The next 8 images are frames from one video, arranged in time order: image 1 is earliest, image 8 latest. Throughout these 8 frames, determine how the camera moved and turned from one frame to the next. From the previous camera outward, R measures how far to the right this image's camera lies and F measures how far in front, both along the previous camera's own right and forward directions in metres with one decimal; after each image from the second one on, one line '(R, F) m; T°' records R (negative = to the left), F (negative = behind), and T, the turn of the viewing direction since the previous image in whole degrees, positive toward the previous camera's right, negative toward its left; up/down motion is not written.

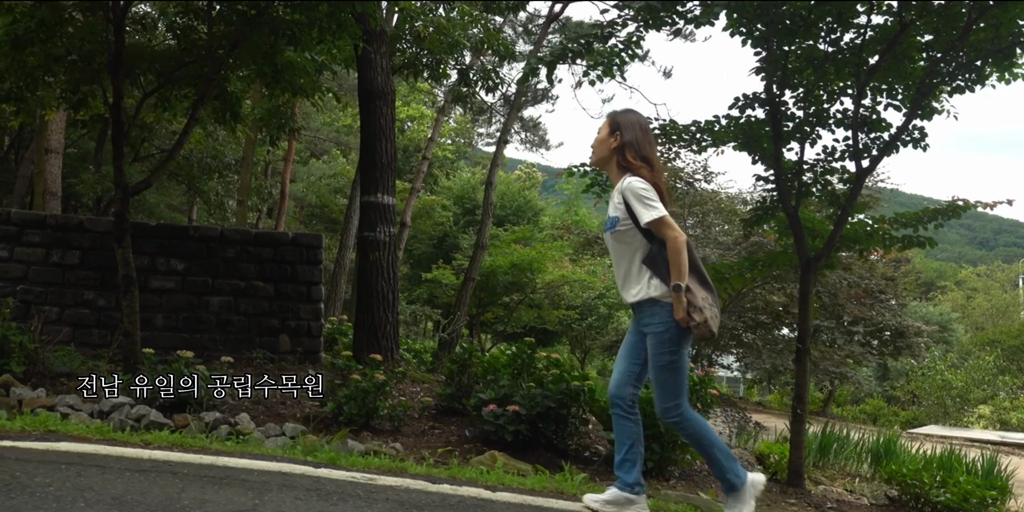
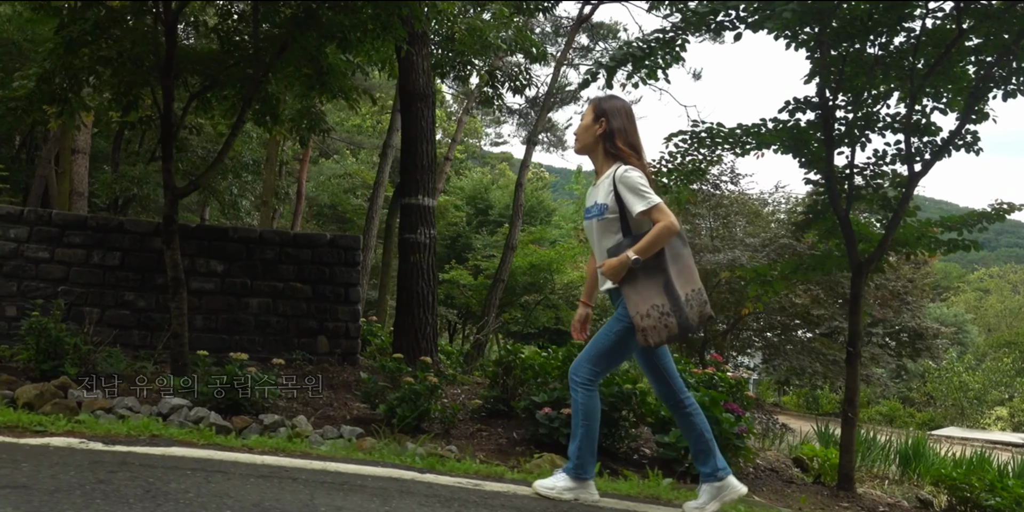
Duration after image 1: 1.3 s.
(-0.3, 0.0) m; 0°
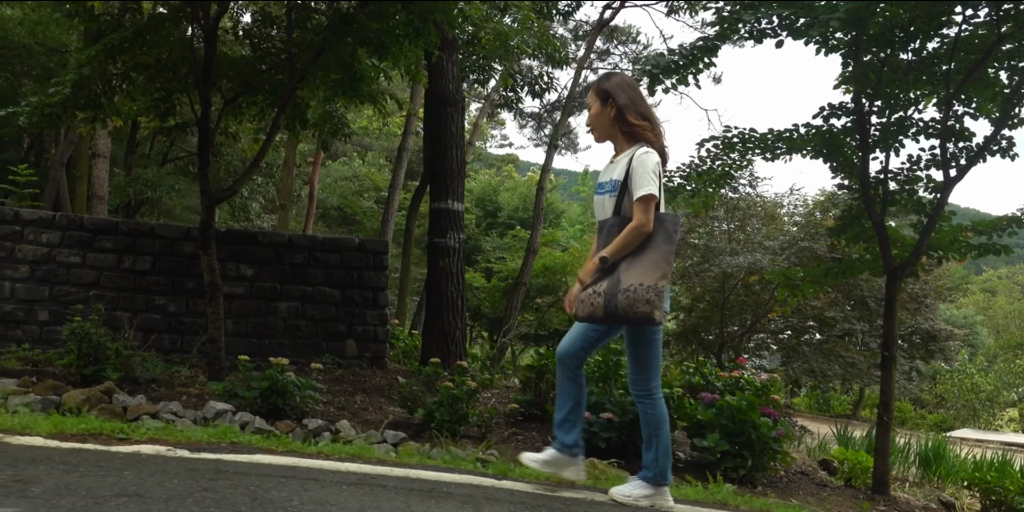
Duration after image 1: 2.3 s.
(-0.2, 0.0) m; 0°
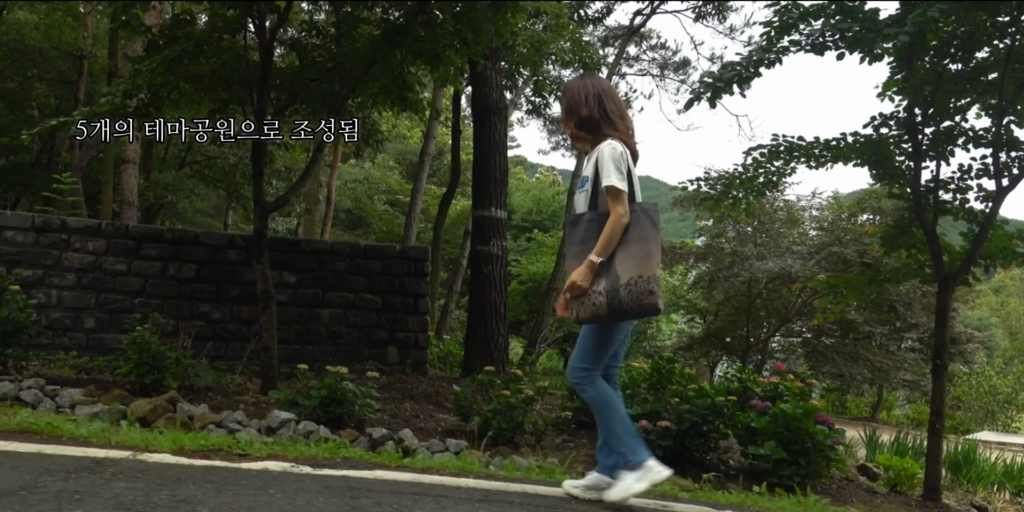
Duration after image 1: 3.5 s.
(-0.3, 0.0) m; 0°
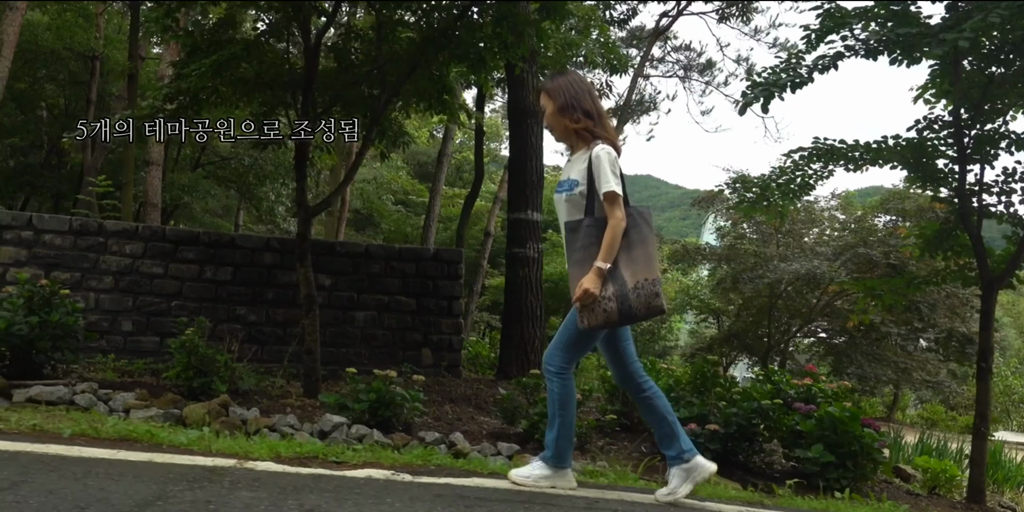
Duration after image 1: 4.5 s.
(-0.3, 0.0) m; 0°
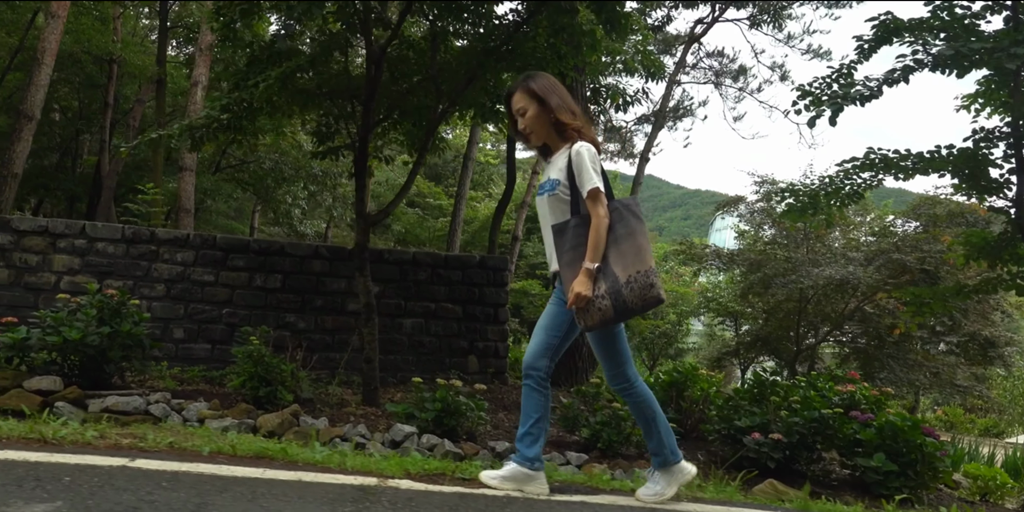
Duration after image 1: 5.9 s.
(-0.4, 0.0) m; 0°
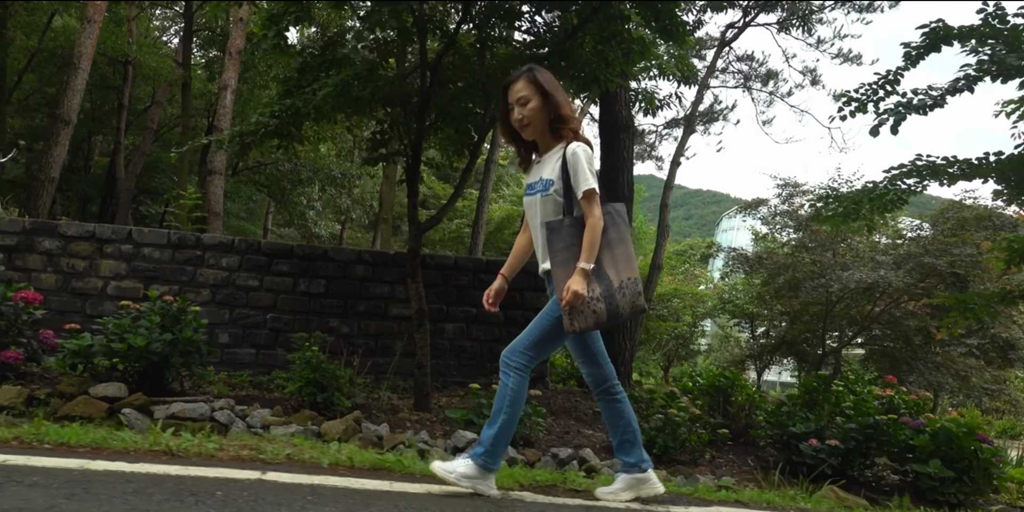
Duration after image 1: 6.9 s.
(-0.3, 0.0) m; 0°
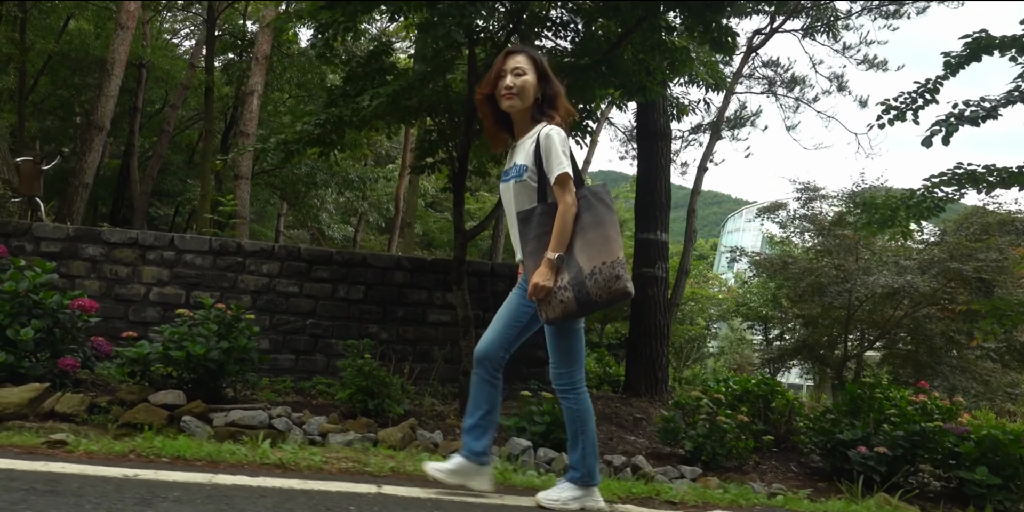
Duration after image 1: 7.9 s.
(-0.3, 0.0) m; 0°
